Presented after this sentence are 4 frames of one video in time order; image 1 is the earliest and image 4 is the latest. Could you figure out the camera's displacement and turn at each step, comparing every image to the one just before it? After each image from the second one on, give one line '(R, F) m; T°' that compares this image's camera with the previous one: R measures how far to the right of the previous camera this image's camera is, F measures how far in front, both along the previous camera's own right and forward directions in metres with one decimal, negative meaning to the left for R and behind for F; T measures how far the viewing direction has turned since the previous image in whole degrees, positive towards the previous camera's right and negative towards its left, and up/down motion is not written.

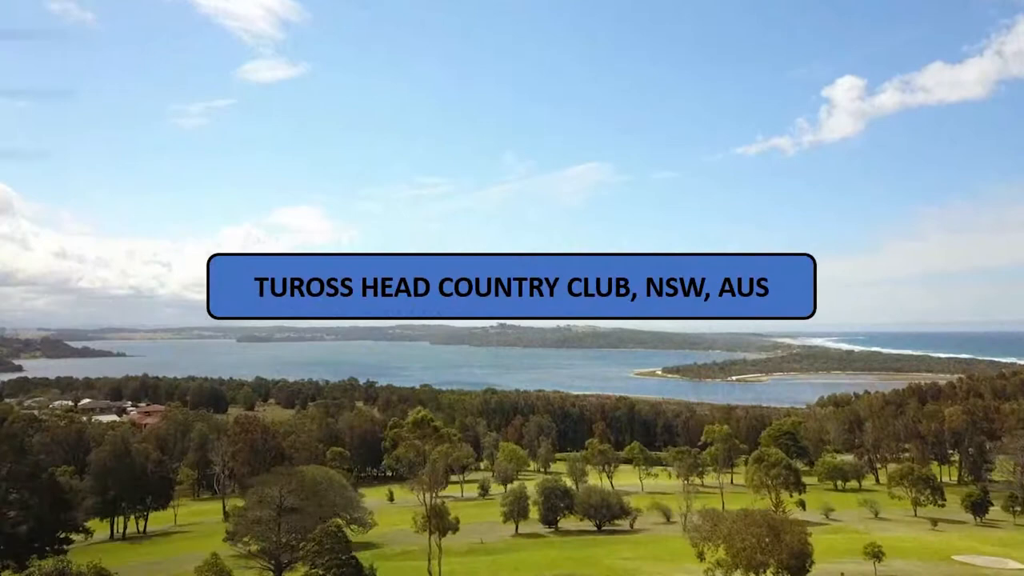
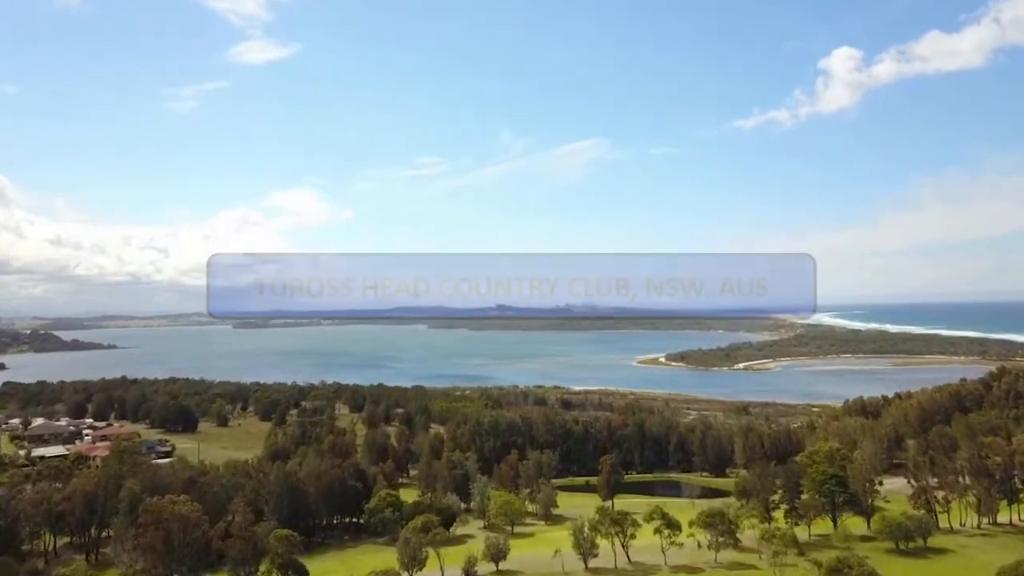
(+0.3, +6.2) m; 0°
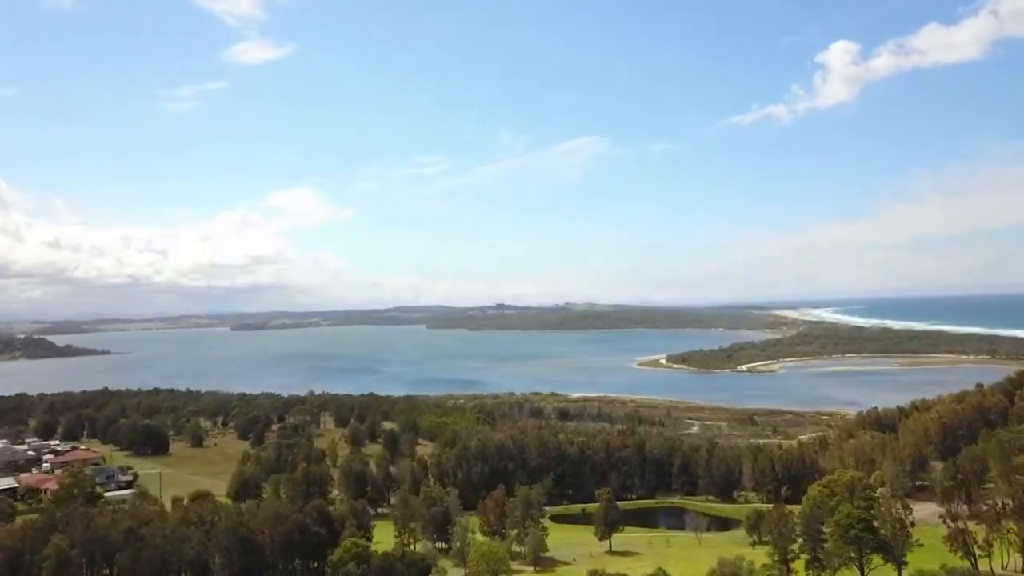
(+0.7, +3.9) m; 0°
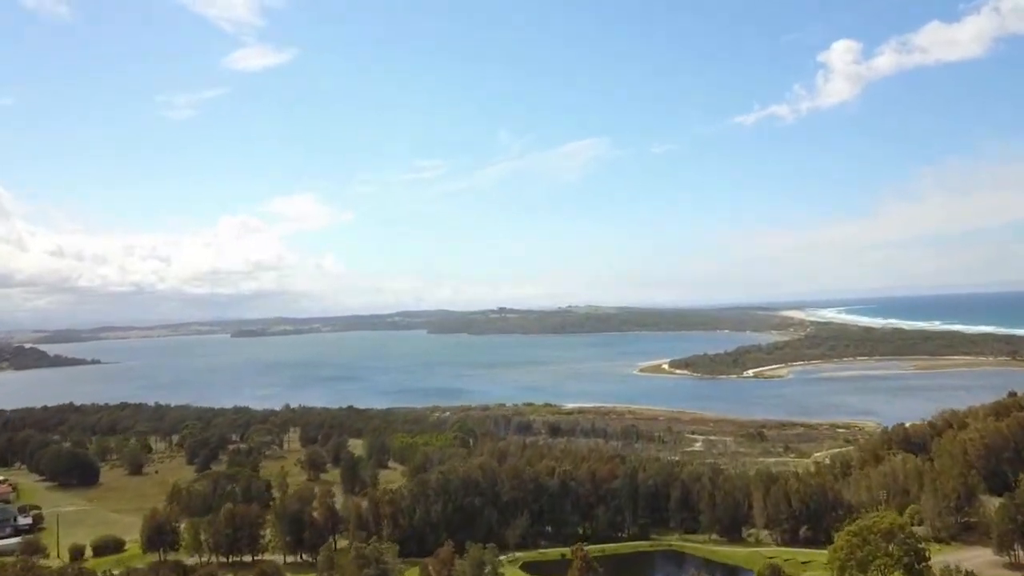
(+1.9, +7.1) m; 0°
